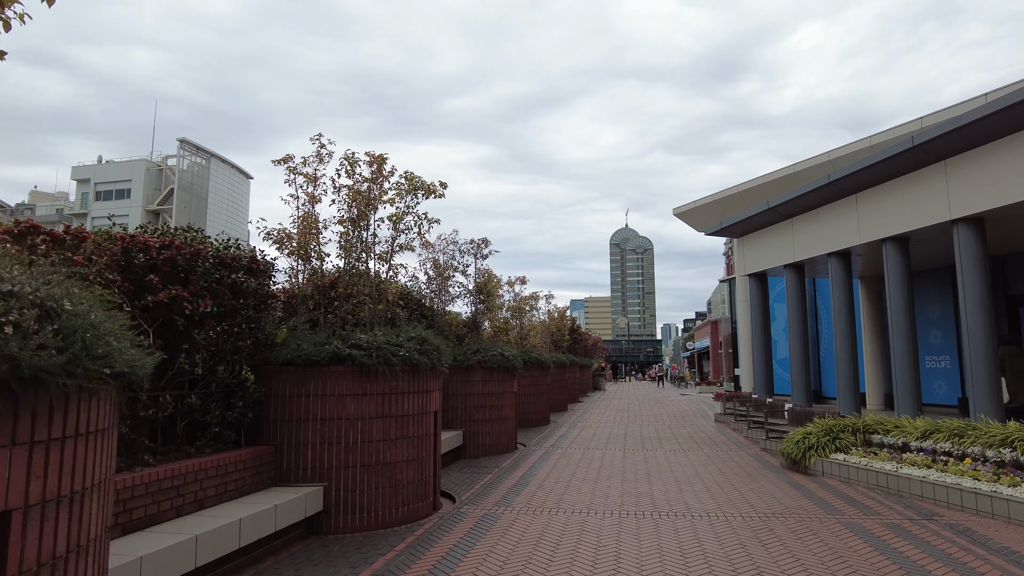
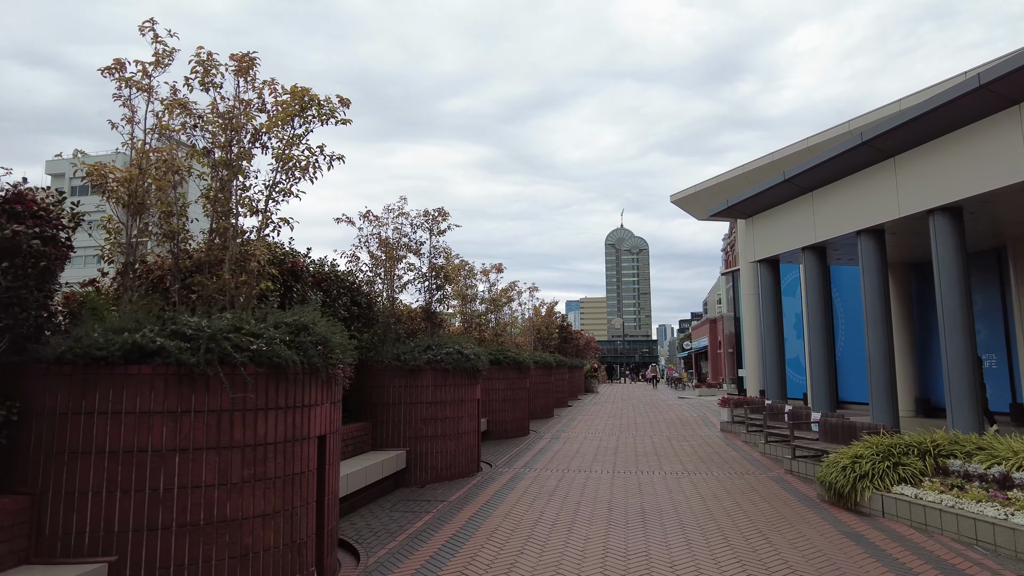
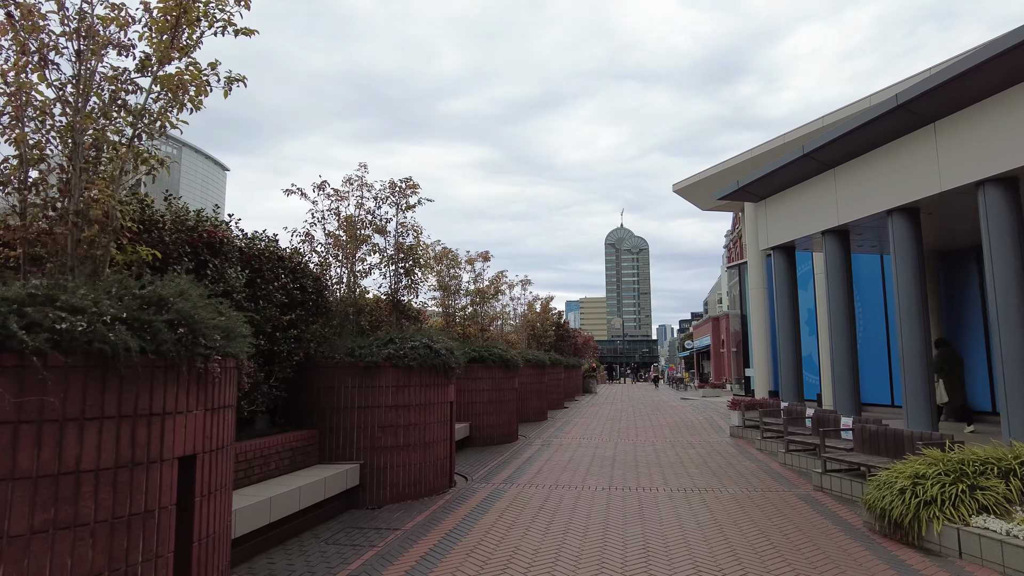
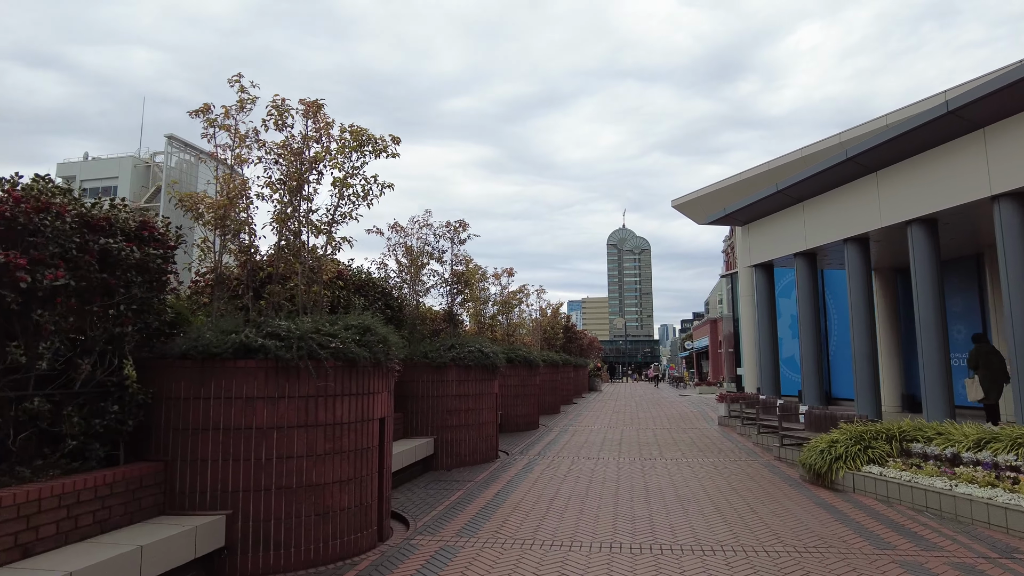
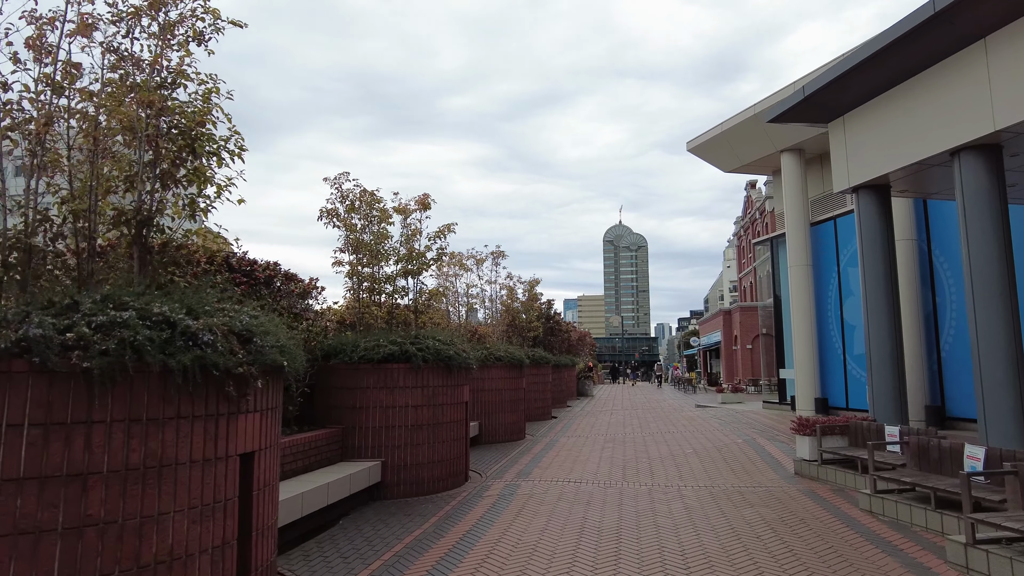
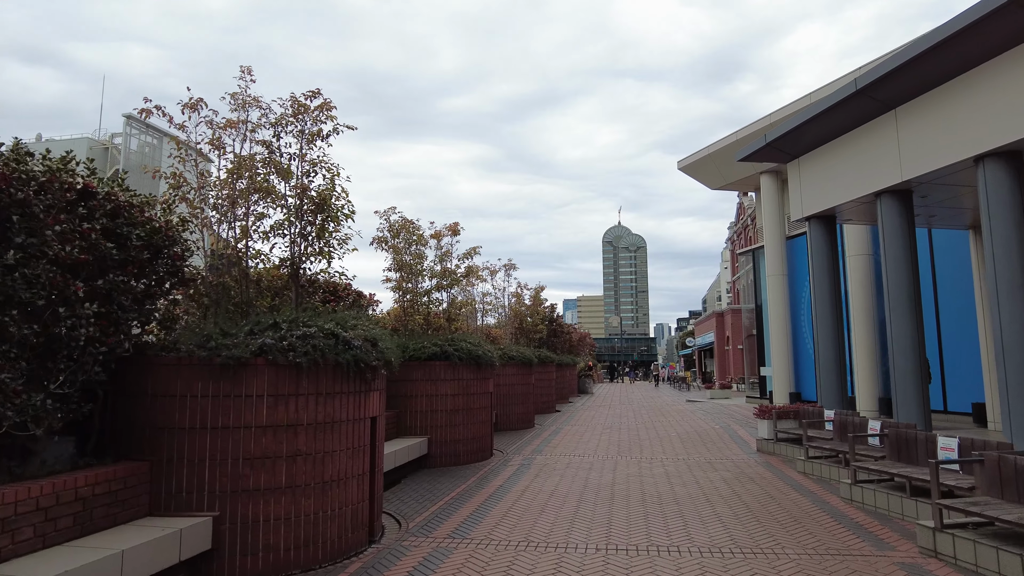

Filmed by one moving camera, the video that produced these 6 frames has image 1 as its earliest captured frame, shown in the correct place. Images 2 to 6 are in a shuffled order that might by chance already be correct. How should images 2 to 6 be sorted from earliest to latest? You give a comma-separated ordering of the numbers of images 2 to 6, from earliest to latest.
4, 2, 3, 6, 5
